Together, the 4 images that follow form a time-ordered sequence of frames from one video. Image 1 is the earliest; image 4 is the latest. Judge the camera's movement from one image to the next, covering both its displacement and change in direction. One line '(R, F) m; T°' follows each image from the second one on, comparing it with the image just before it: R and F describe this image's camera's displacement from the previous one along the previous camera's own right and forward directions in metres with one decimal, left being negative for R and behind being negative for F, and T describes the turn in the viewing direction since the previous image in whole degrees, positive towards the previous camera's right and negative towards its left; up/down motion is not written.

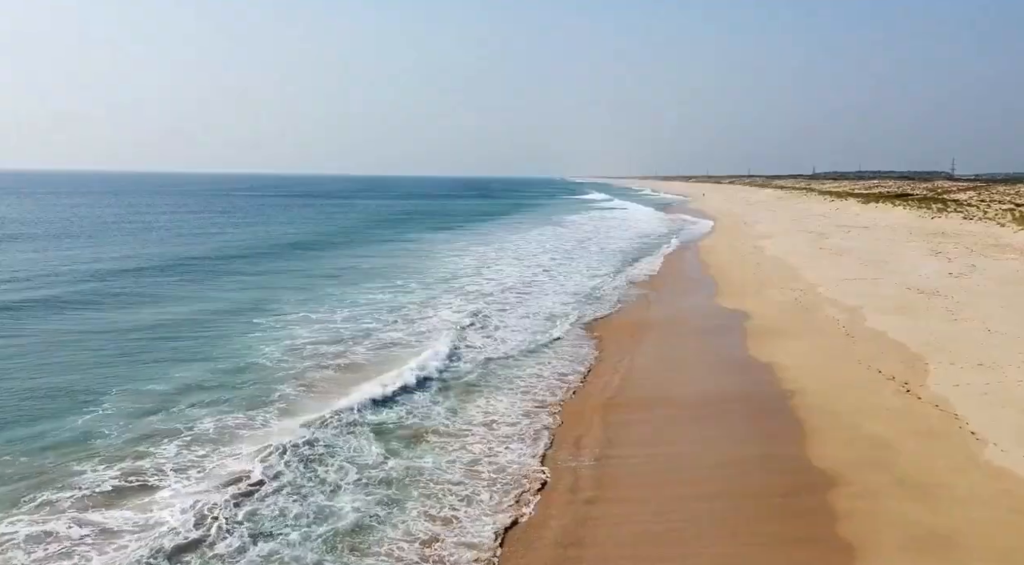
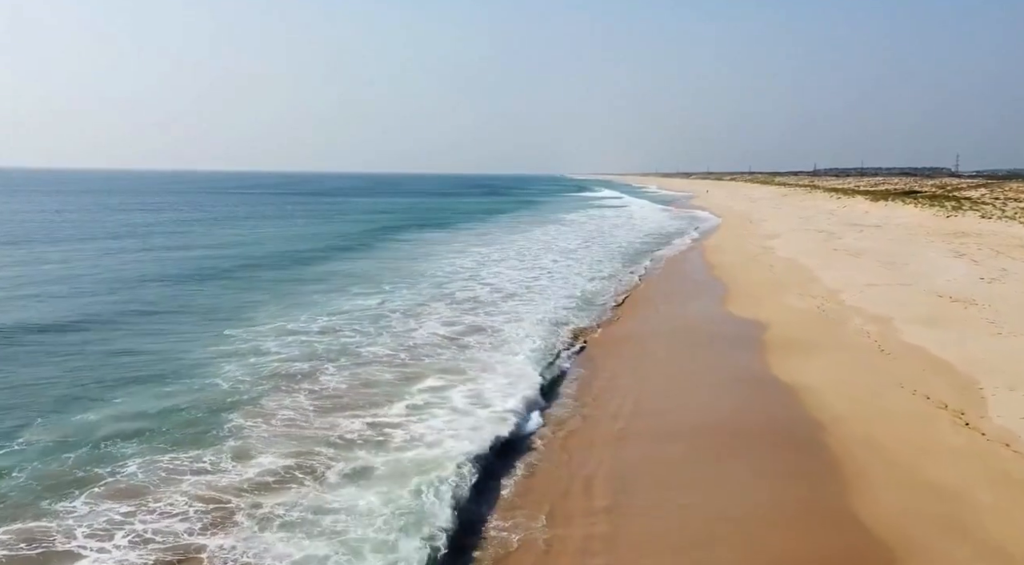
(0.0, +1.6) m; 0°
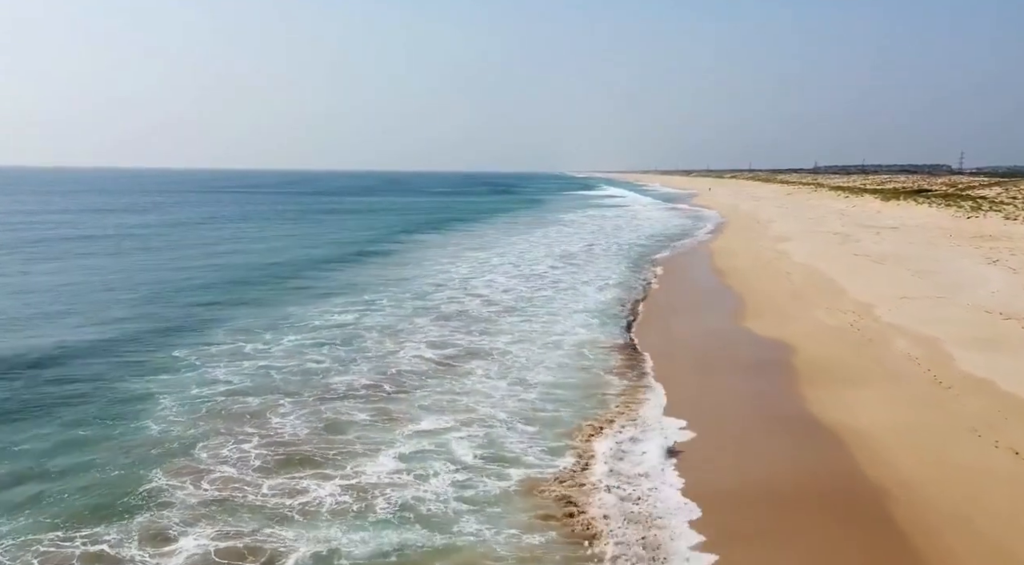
(+0.1, +2.0) m; 0°
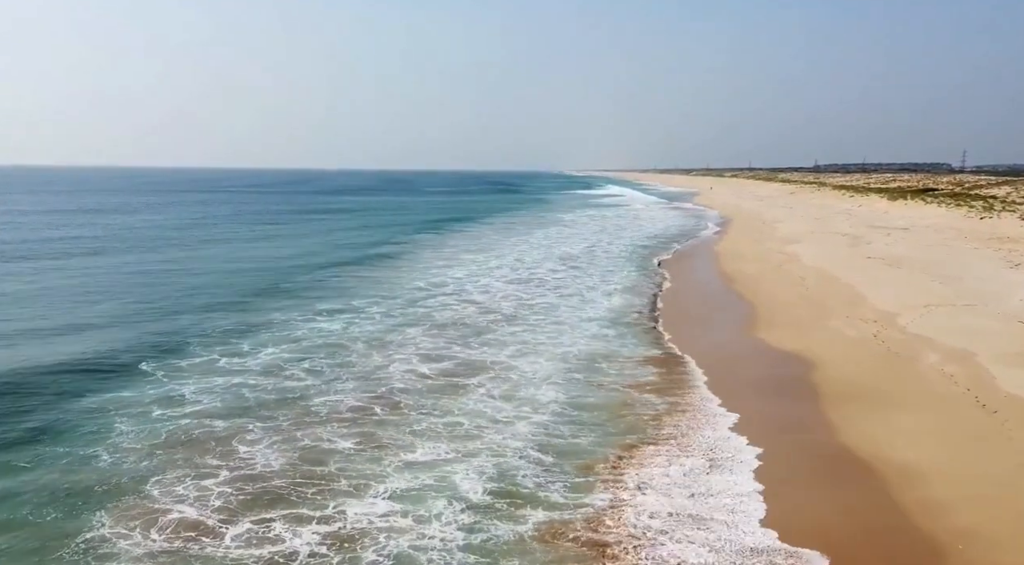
(0.0, +1.2) m; 0°
